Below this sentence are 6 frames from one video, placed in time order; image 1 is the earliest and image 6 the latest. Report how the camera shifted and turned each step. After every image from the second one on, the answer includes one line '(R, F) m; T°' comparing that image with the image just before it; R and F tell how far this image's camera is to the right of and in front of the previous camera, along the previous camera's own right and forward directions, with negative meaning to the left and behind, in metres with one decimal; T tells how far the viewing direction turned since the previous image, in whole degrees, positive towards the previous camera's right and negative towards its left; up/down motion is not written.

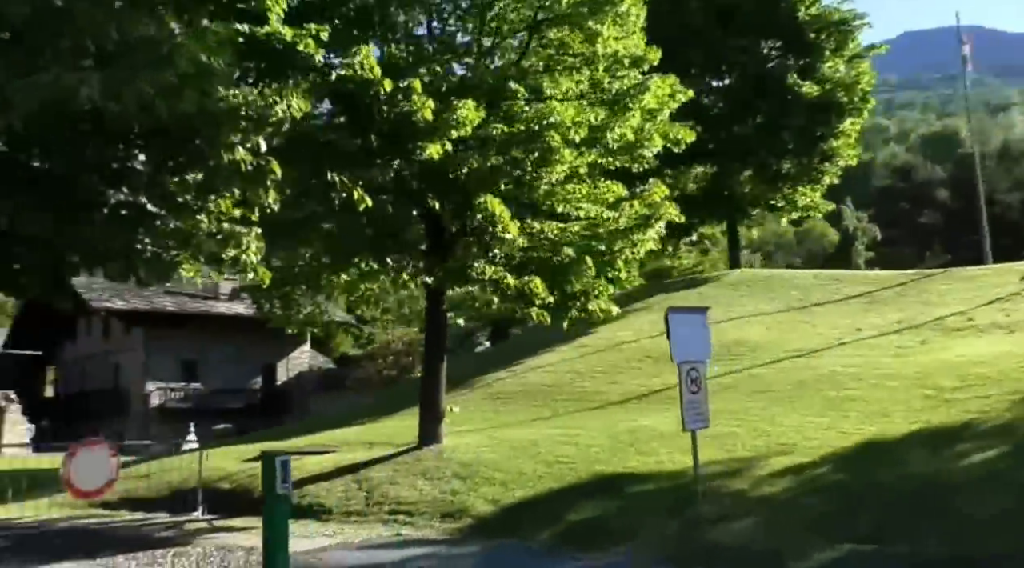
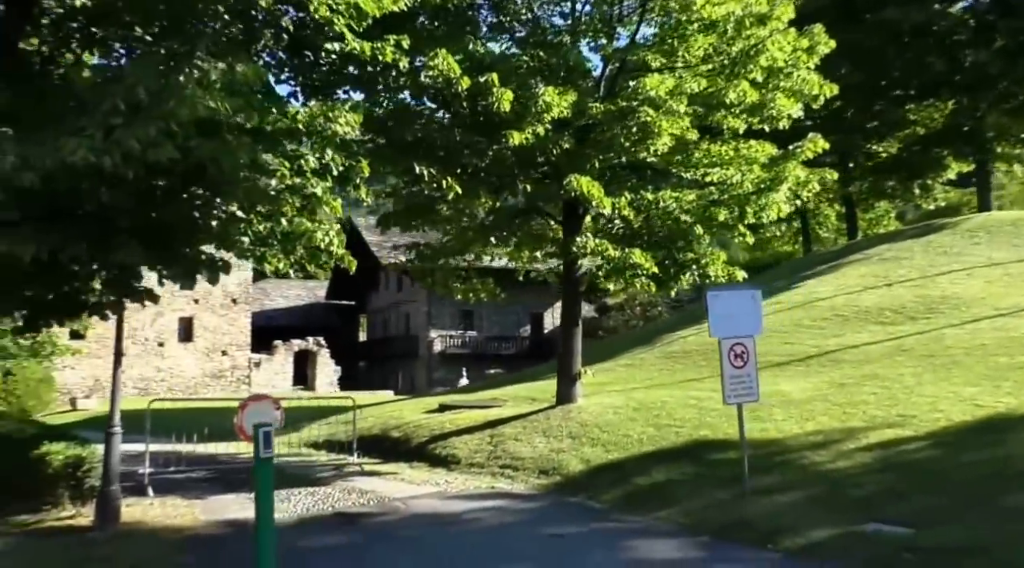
(+2.7, -0.3) m; -19°
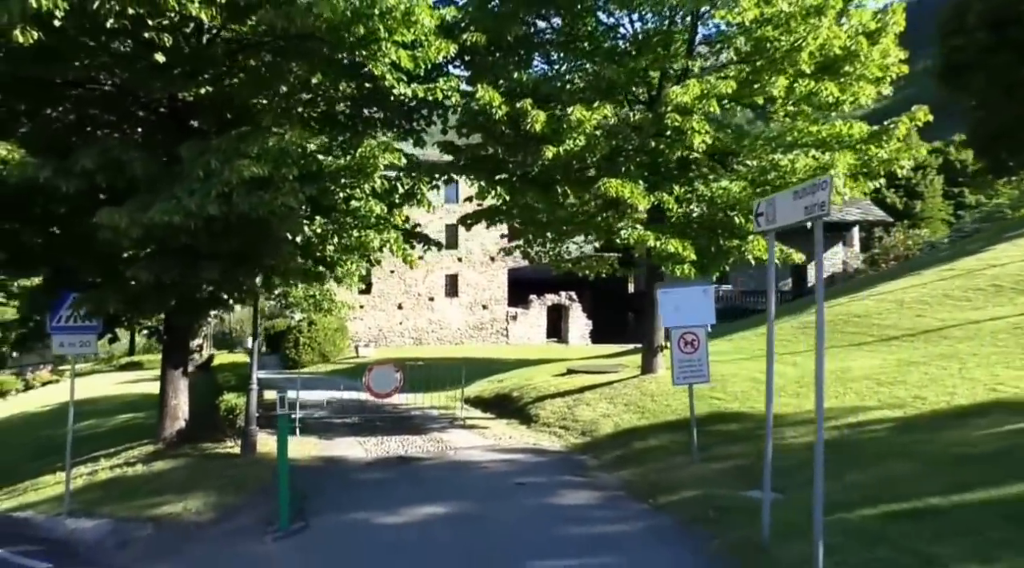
(+3.9, -1.6) m; -19°
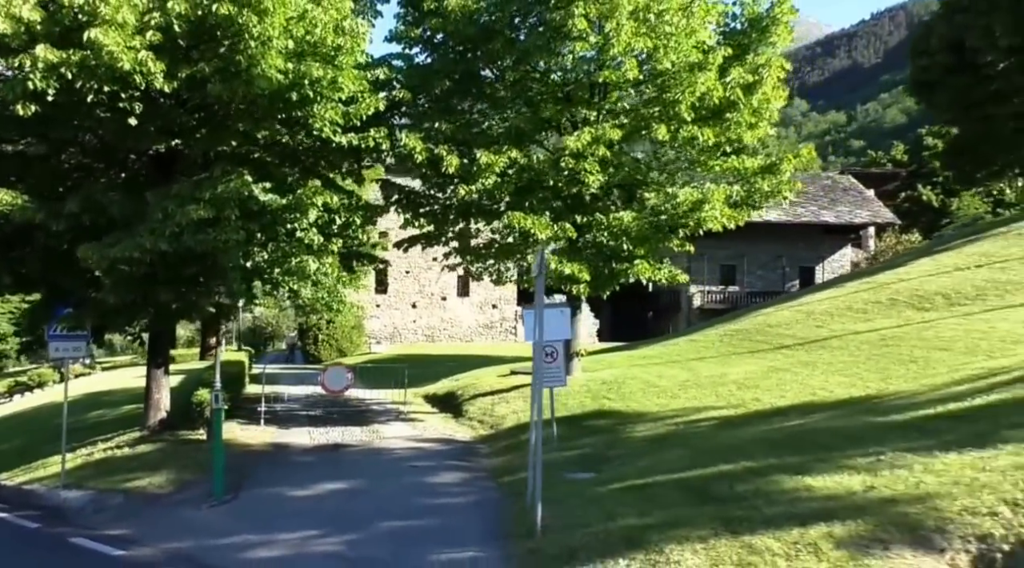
(+2.2, -2.4) m; -3°
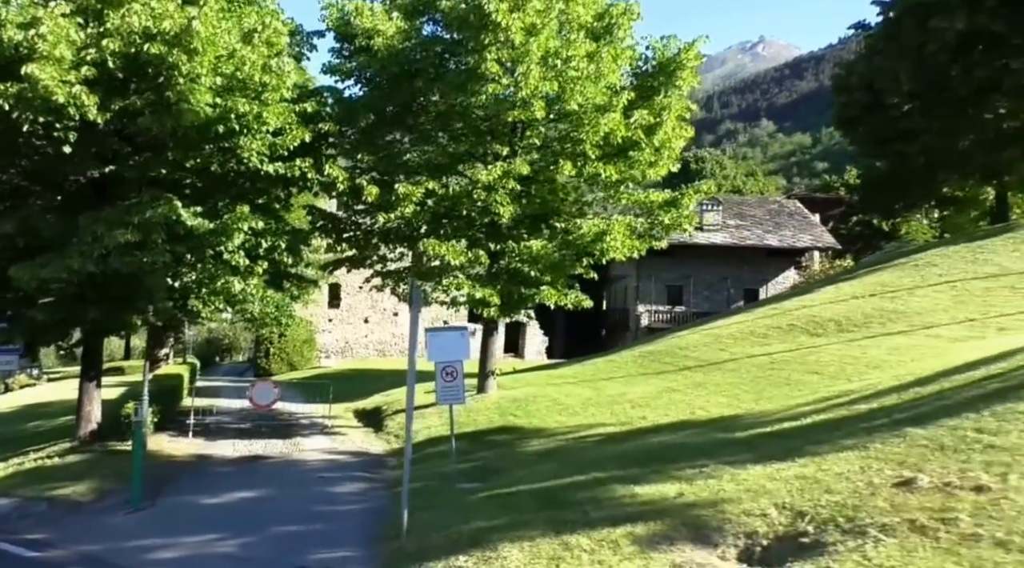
(+1.0, -1.1) m; +2°
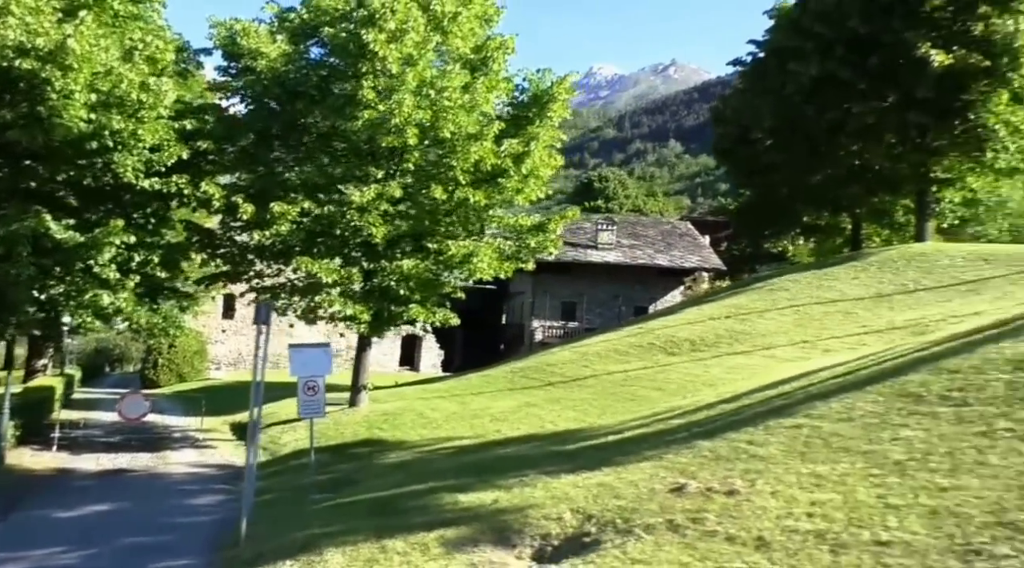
(+0.8, -0.9) m; +6°
